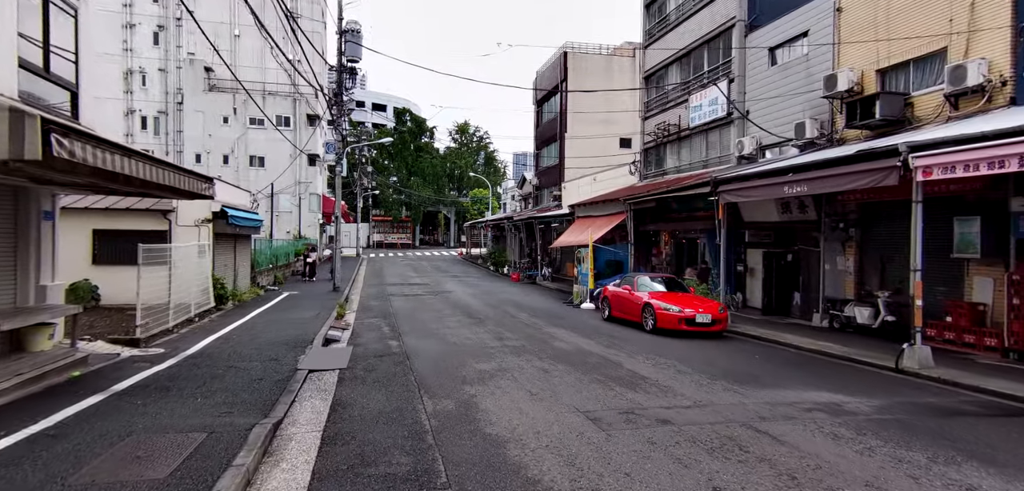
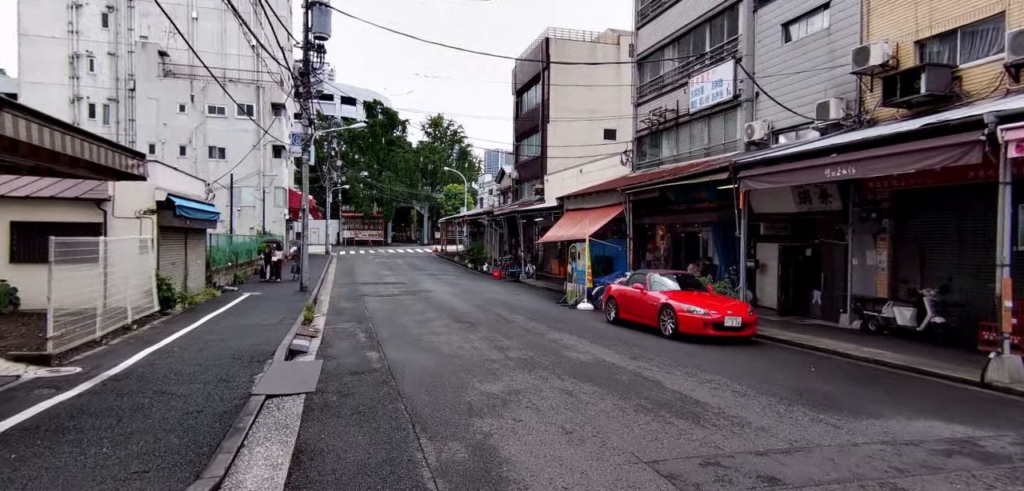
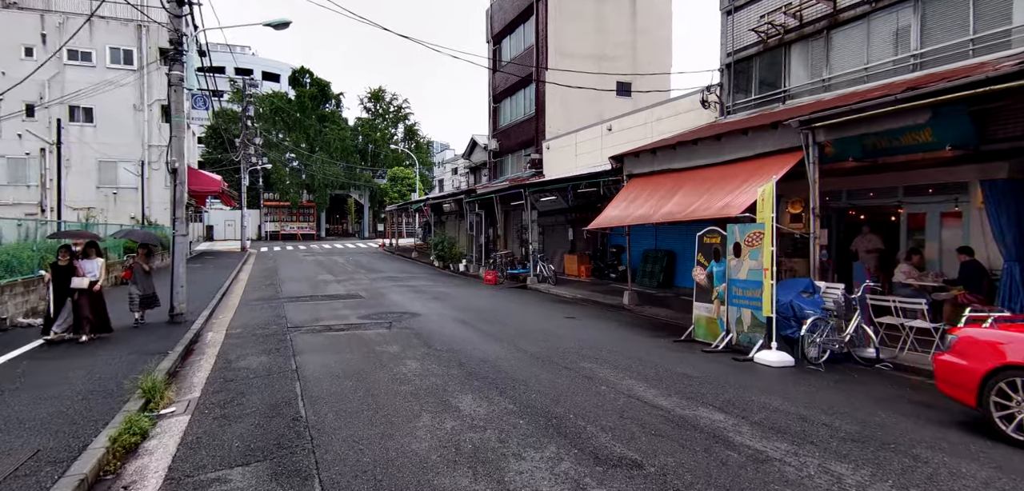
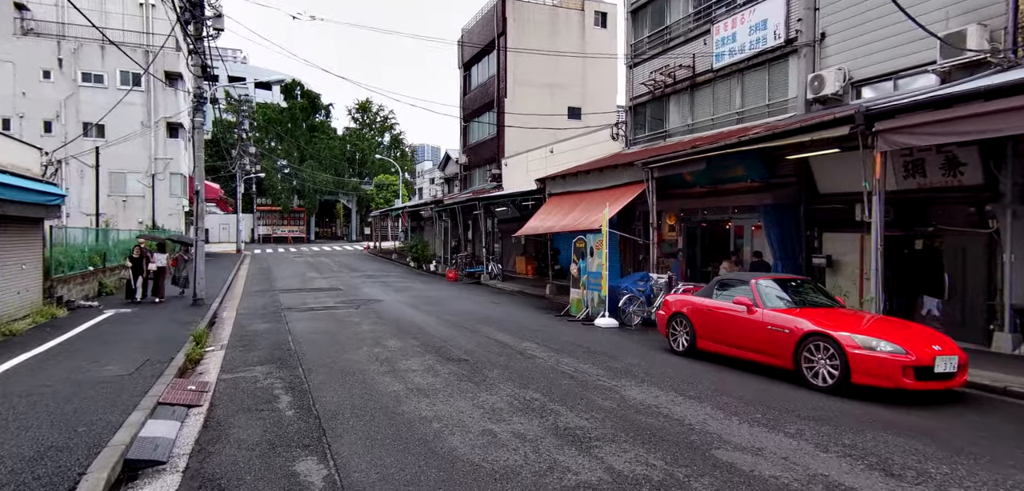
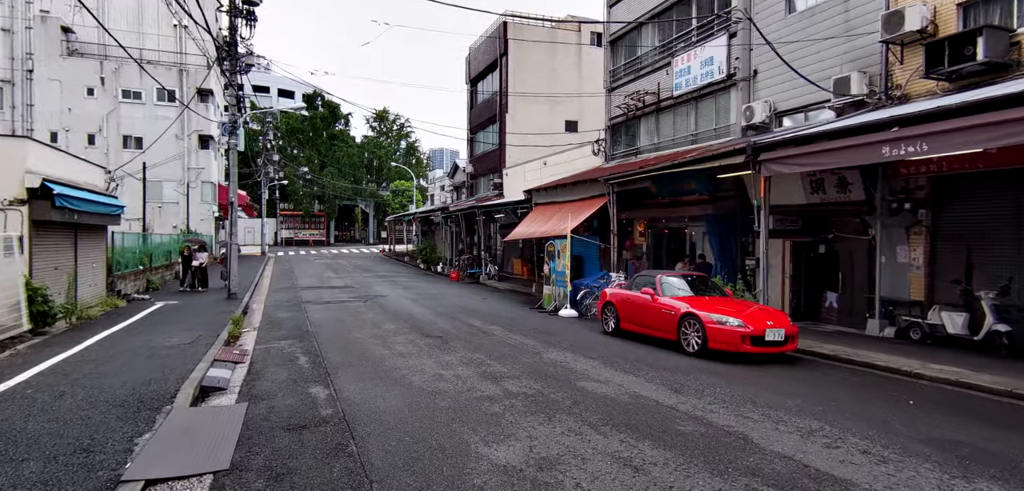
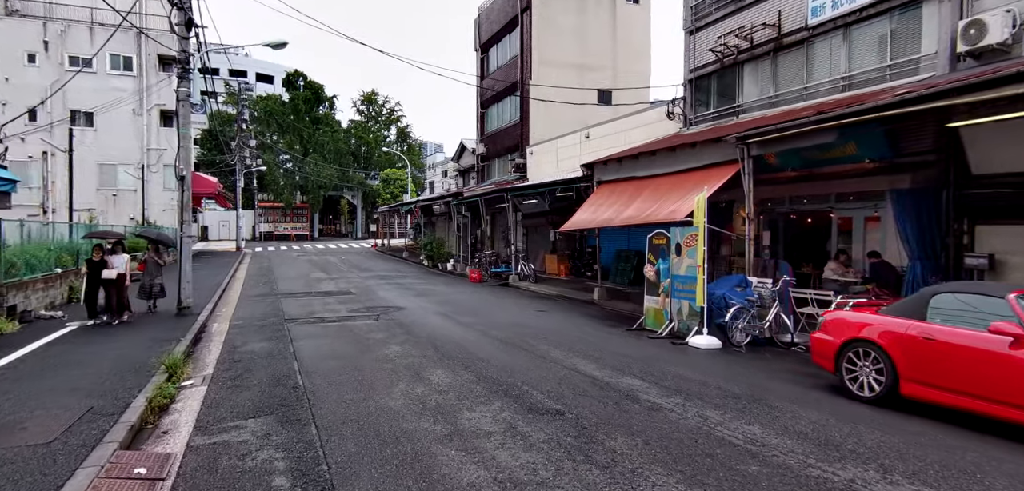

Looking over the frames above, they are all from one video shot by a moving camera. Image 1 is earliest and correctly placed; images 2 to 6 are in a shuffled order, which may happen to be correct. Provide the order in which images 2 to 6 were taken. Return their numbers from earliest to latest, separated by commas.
2, 5, 4, 6, 3
